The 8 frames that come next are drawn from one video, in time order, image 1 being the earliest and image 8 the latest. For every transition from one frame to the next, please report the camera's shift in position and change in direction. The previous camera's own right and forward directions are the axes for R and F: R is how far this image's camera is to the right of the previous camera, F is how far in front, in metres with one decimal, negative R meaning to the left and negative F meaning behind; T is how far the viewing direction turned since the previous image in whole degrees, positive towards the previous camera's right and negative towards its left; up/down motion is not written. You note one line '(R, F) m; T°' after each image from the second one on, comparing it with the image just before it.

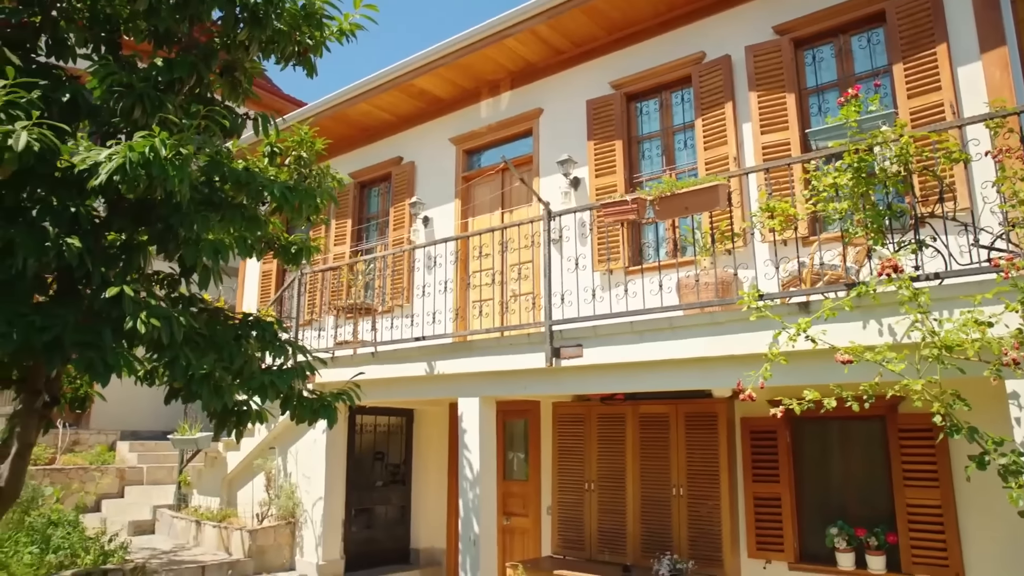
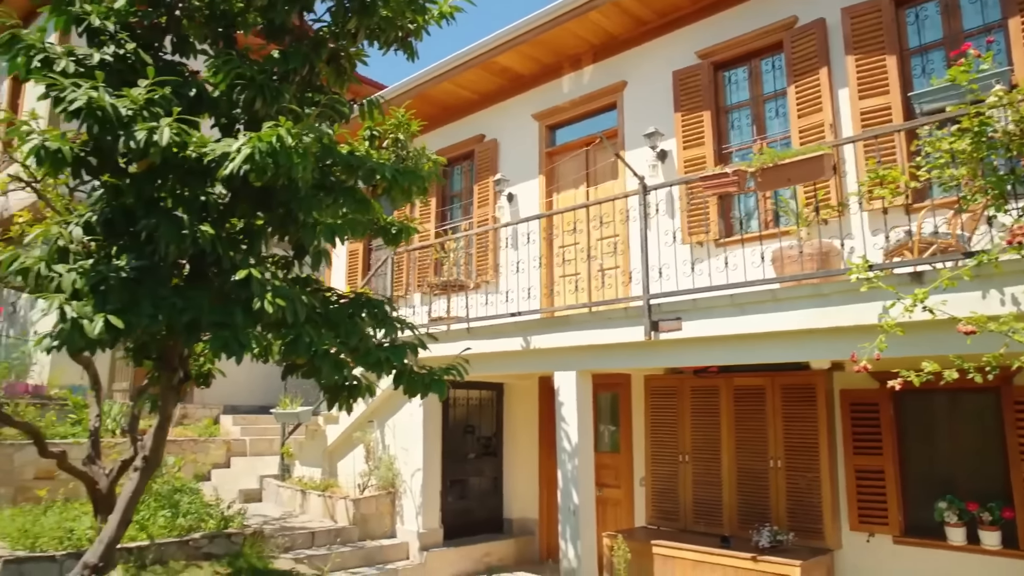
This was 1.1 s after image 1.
(-0.2, -0.1) m; -5°
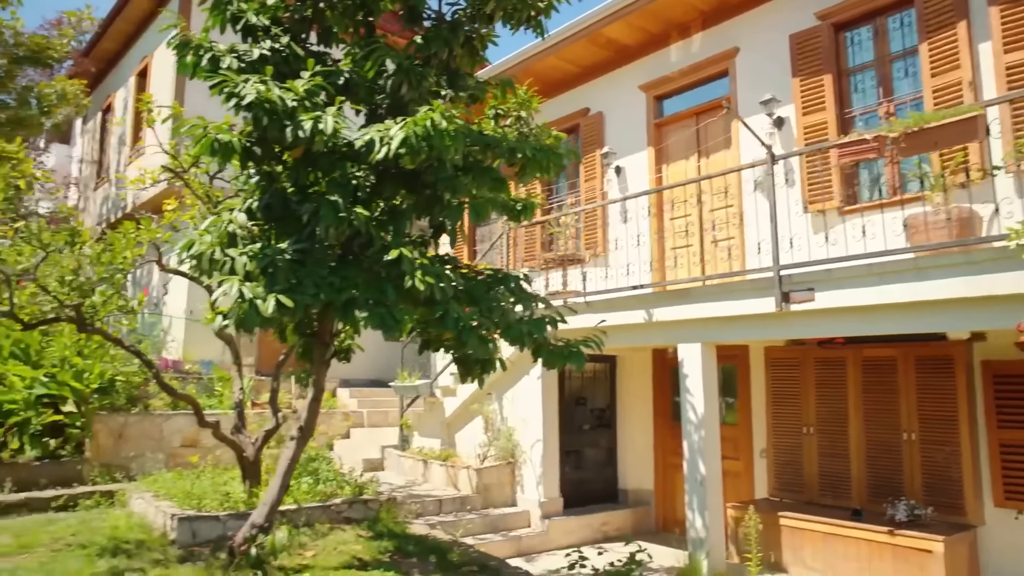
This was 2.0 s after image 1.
(-0.3, -0.1) m; -6°
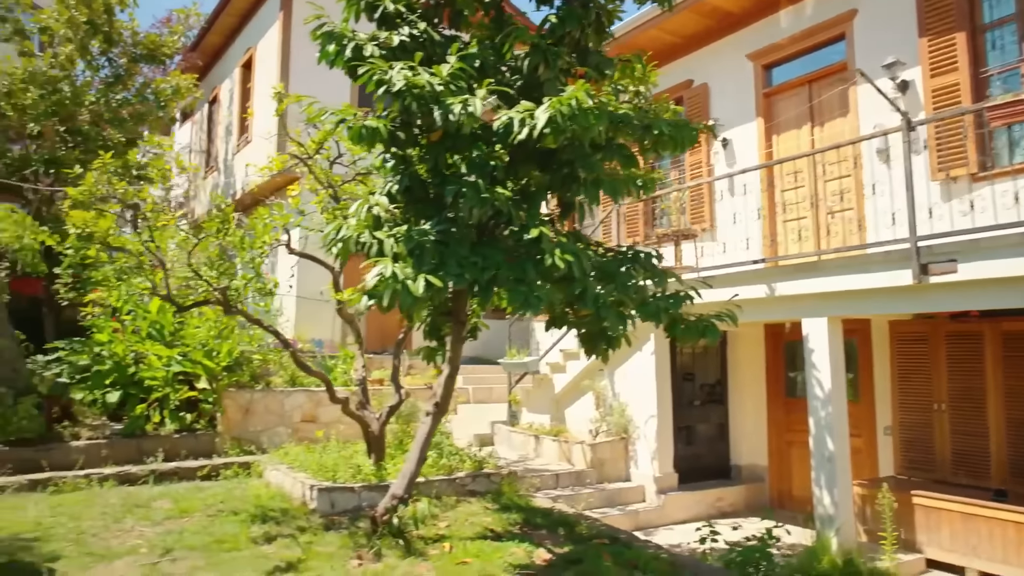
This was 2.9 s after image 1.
(-0.3, -0.1) m; -6°
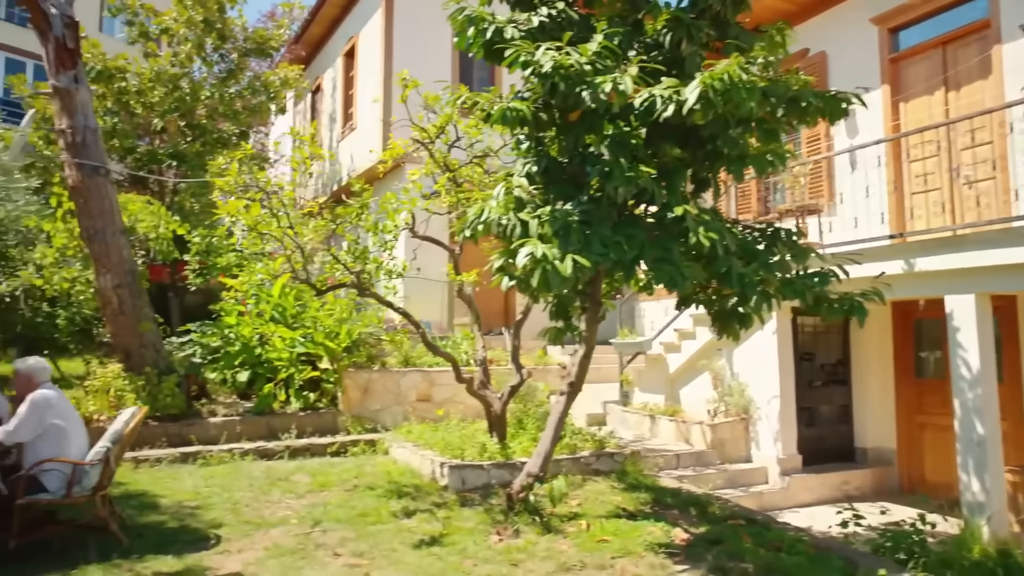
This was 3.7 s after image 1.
(-0.3, 0.0) m; -6°
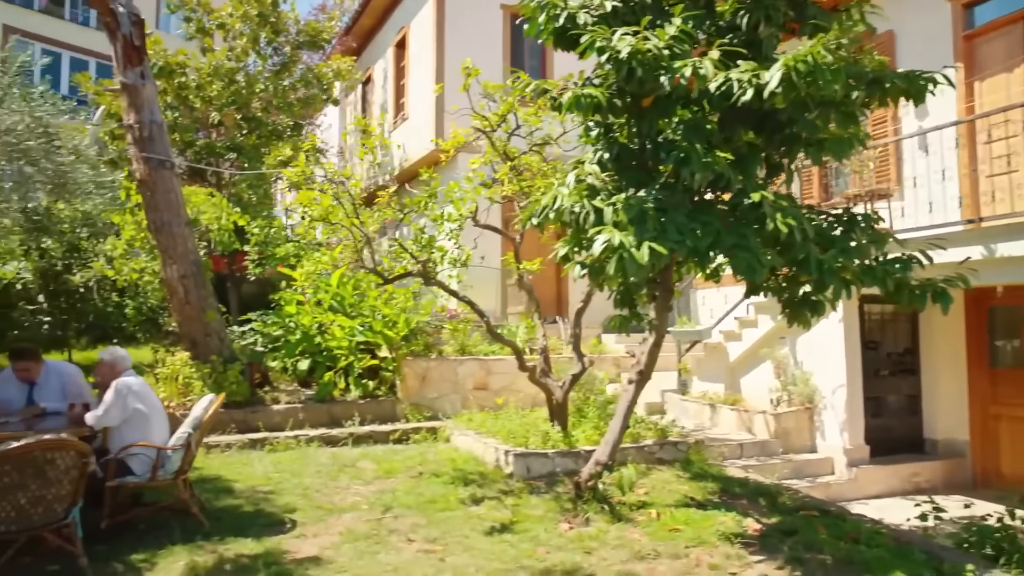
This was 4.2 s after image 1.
(-0.2, 0.0) m; -3°
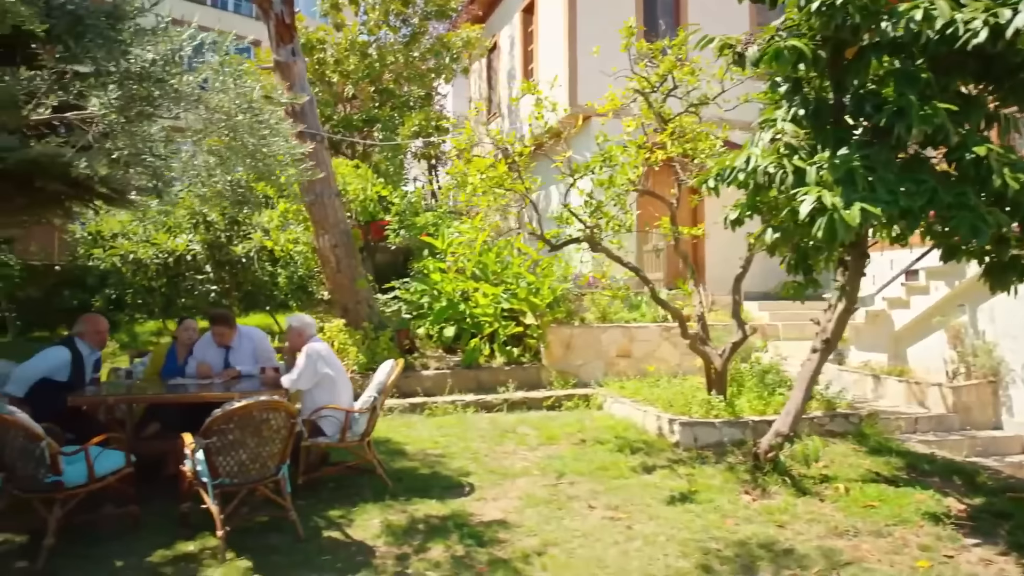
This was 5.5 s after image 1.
(-0.4, 0.0) m; -8°
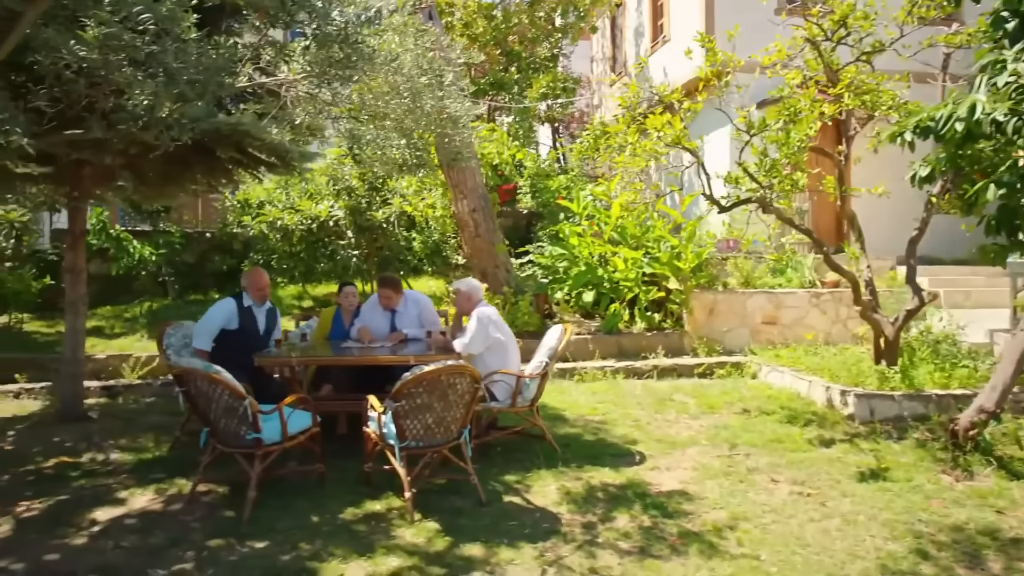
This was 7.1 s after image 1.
(-0.4, +0.1) m; -8°
